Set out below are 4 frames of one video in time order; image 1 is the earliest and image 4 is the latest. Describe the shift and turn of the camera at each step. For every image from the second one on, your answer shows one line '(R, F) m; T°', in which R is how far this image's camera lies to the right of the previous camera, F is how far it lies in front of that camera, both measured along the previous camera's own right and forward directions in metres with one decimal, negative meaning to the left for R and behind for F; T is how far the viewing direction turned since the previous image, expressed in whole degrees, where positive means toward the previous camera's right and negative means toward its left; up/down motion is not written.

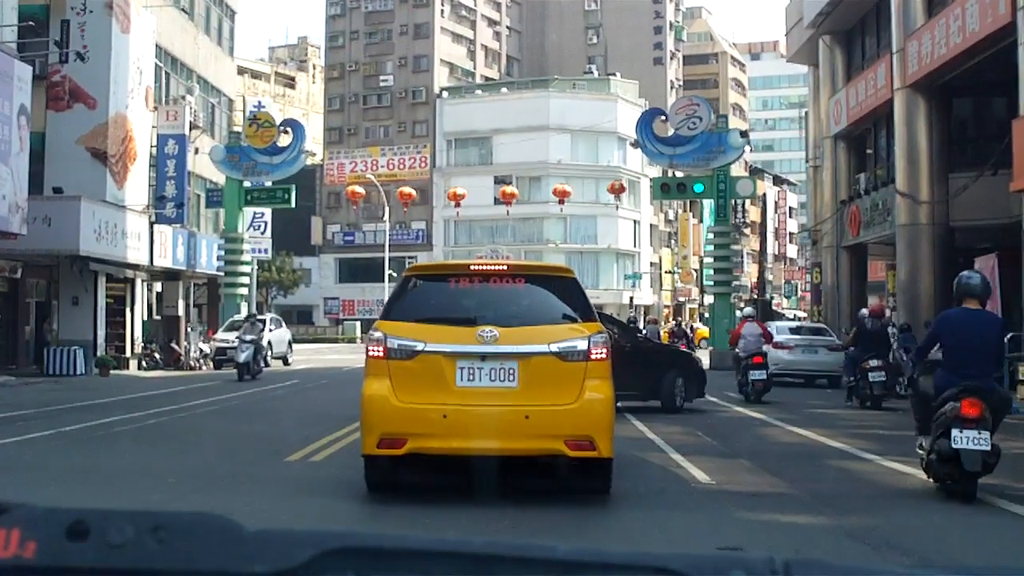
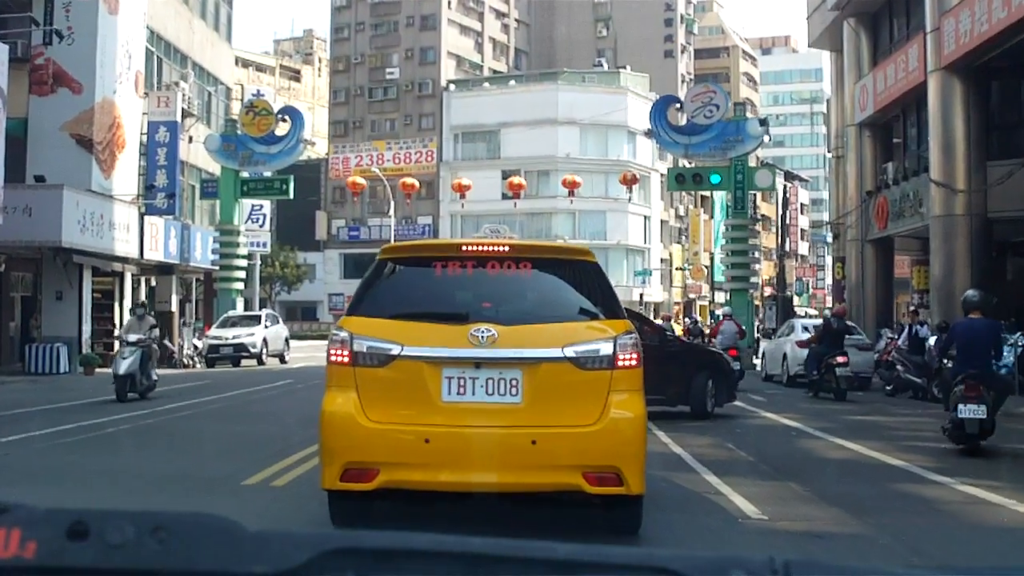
(0.0, +1.5) m; 0°
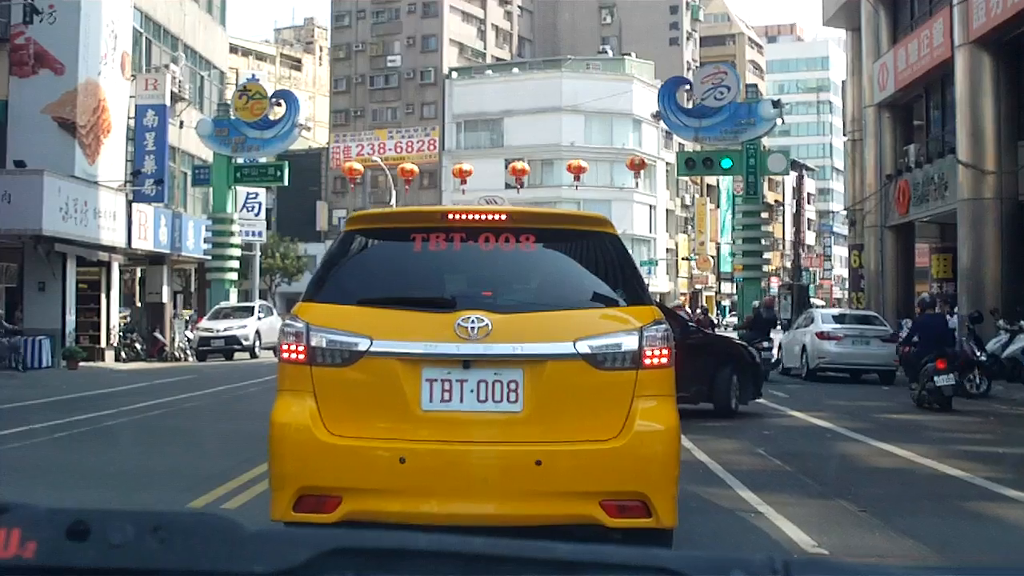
(0.0, +1.2) m; 0°
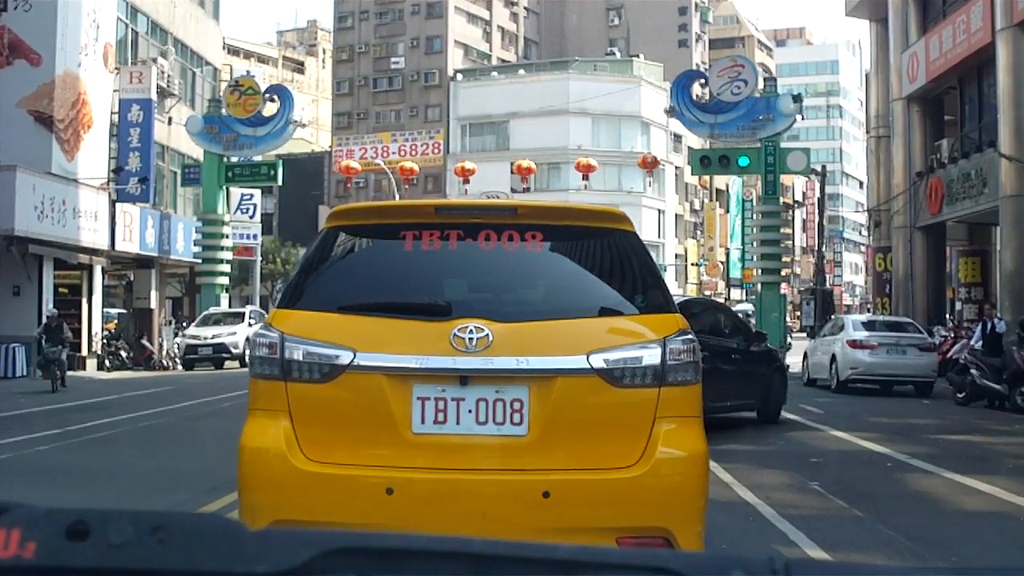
(0.0, +1.6) m; 0°
